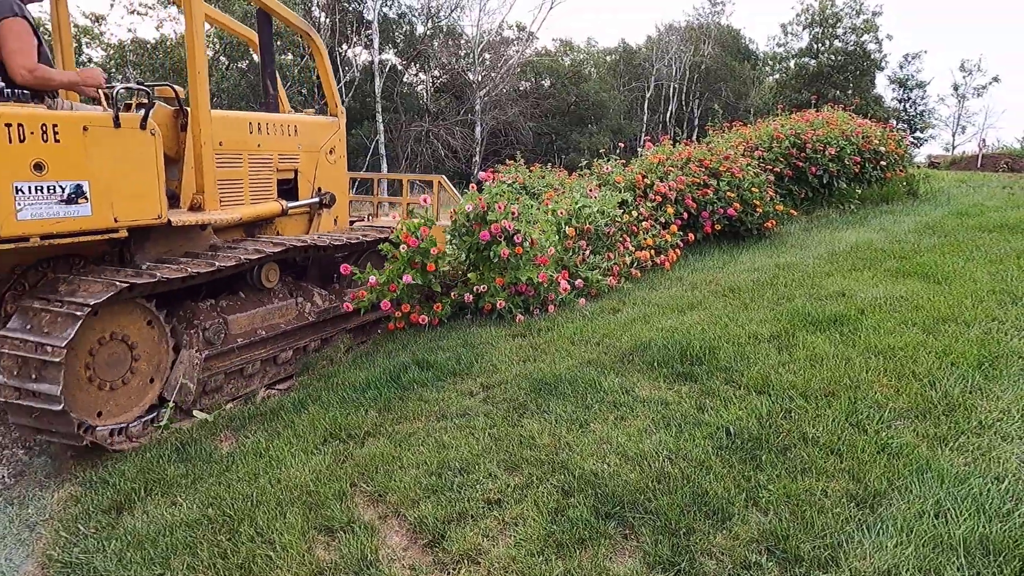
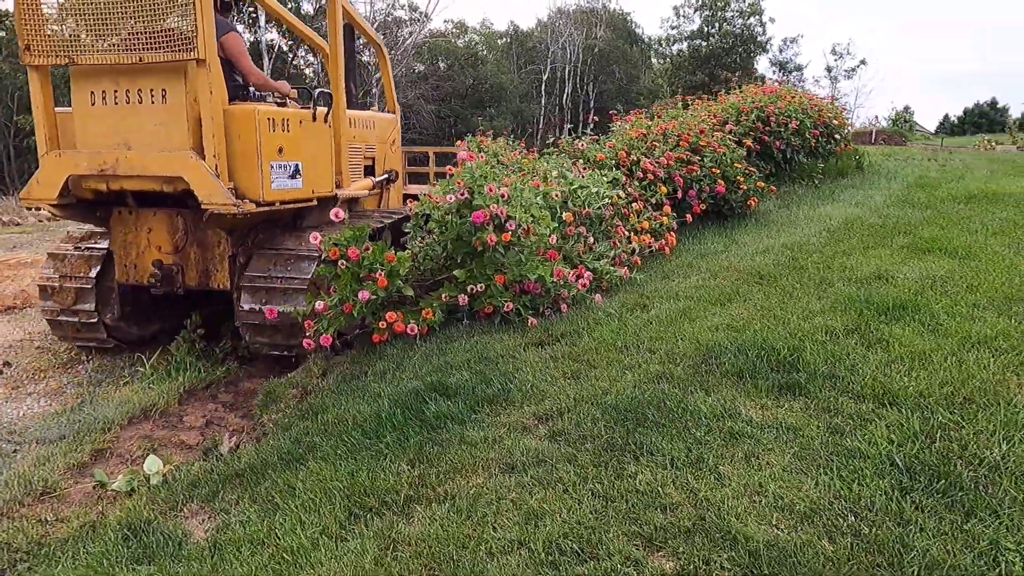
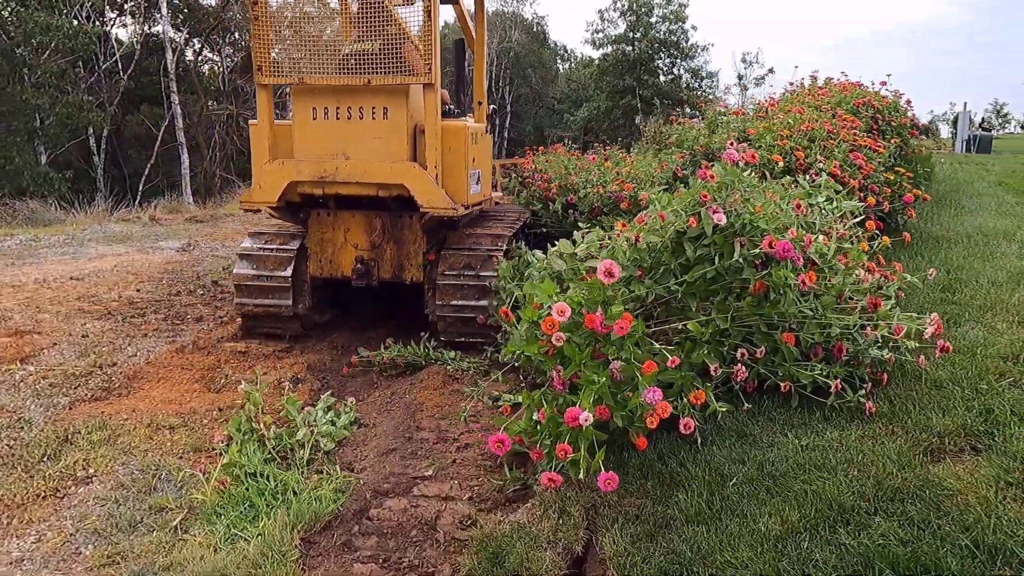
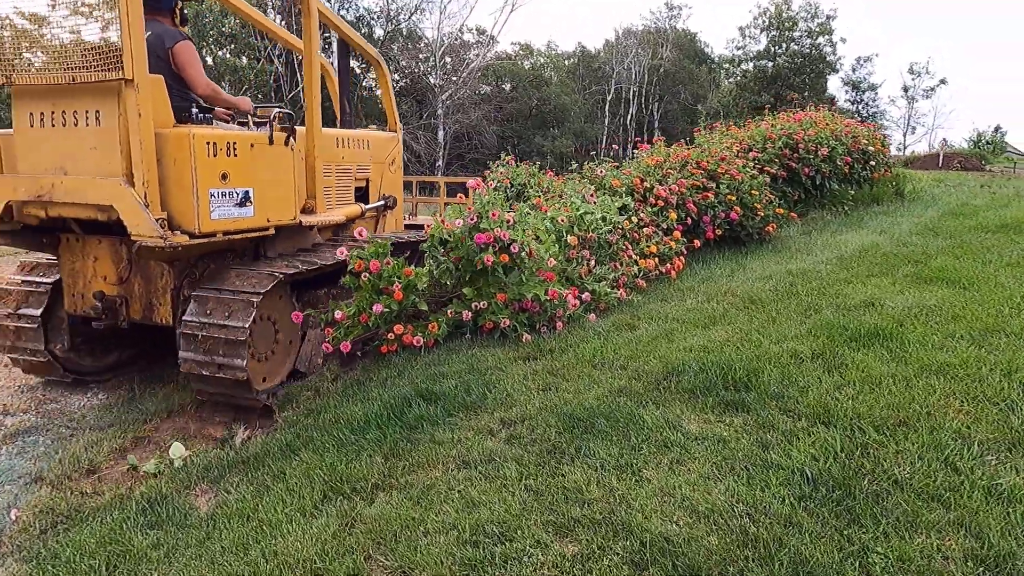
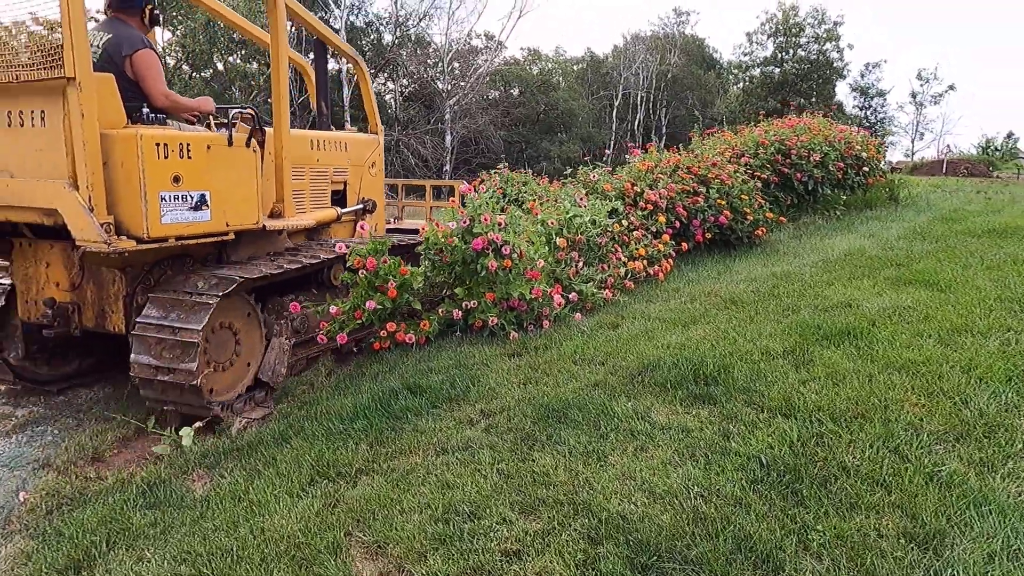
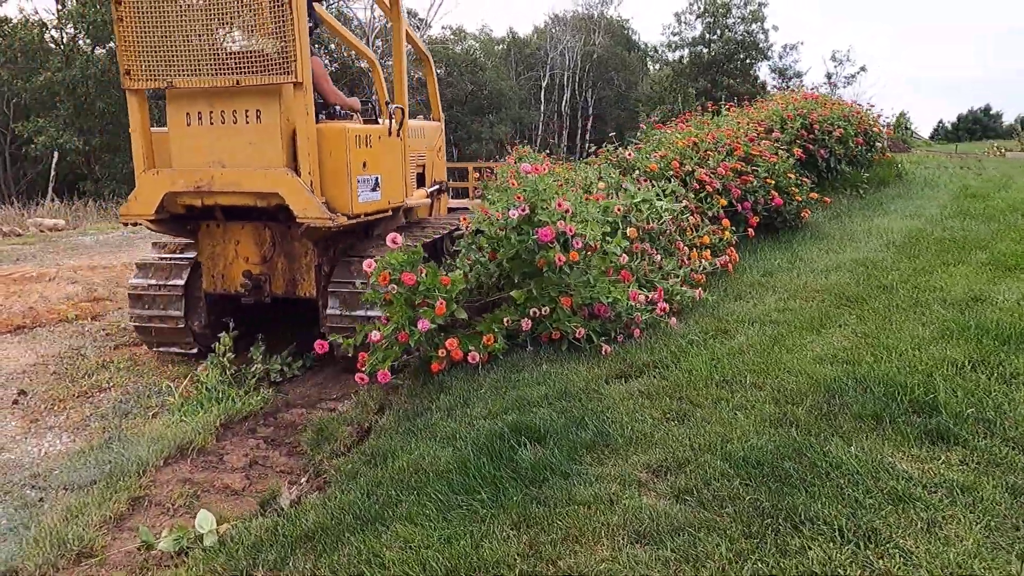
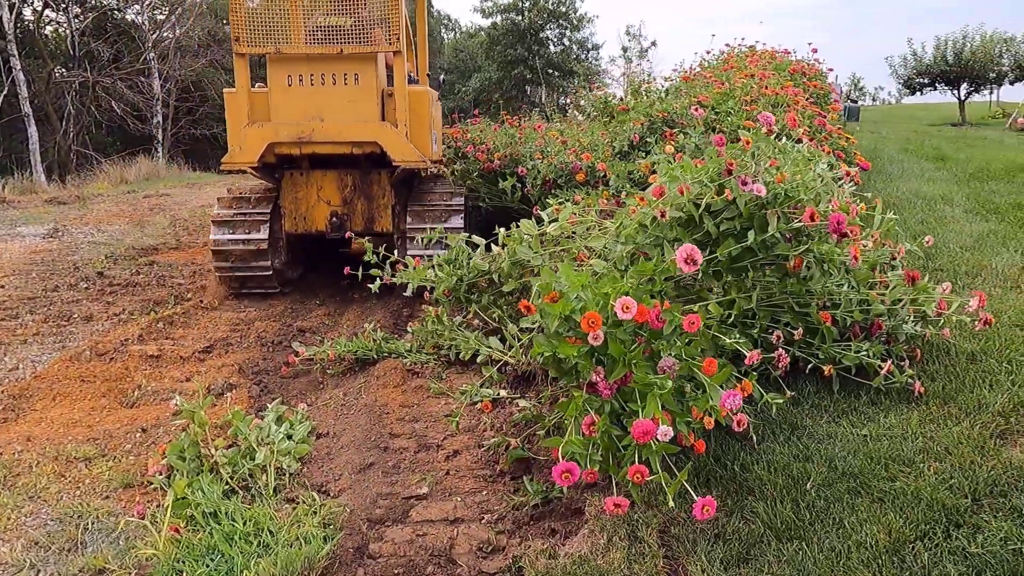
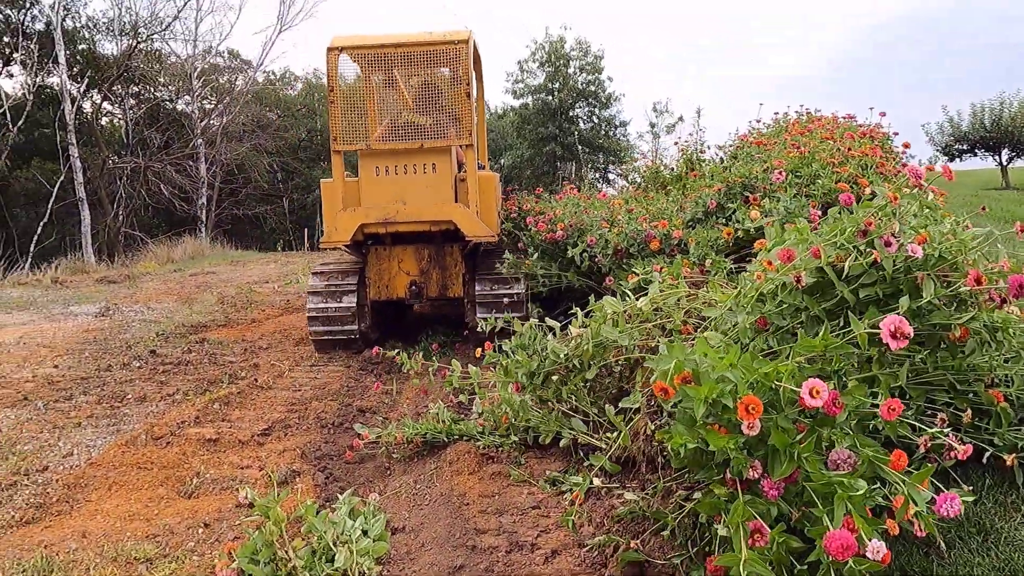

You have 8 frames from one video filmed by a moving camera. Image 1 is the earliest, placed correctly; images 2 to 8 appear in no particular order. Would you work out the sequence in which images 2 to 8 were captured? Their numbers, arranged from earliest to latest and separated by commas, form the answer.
5, 4, 2, 6, 3, 7, 8
